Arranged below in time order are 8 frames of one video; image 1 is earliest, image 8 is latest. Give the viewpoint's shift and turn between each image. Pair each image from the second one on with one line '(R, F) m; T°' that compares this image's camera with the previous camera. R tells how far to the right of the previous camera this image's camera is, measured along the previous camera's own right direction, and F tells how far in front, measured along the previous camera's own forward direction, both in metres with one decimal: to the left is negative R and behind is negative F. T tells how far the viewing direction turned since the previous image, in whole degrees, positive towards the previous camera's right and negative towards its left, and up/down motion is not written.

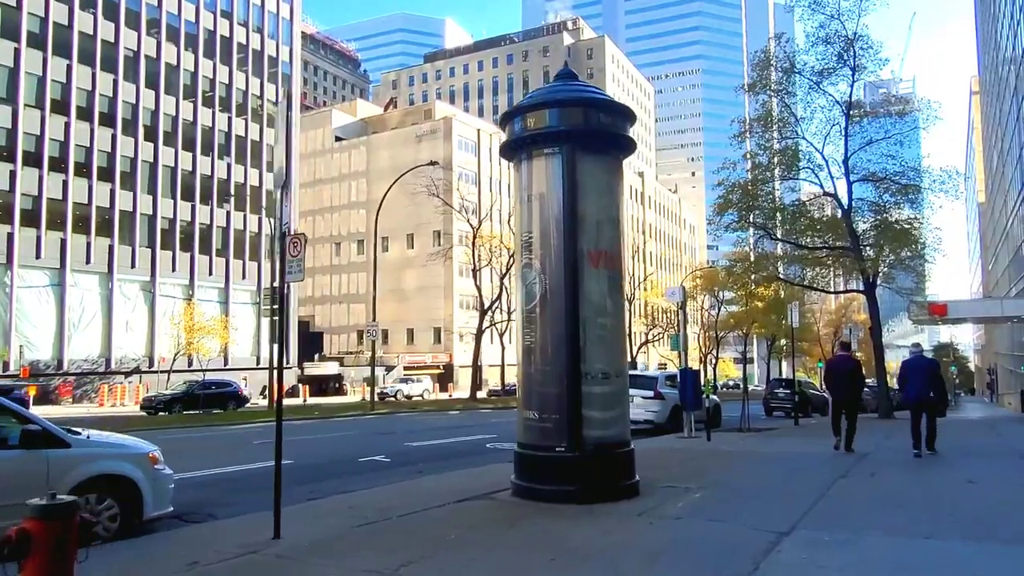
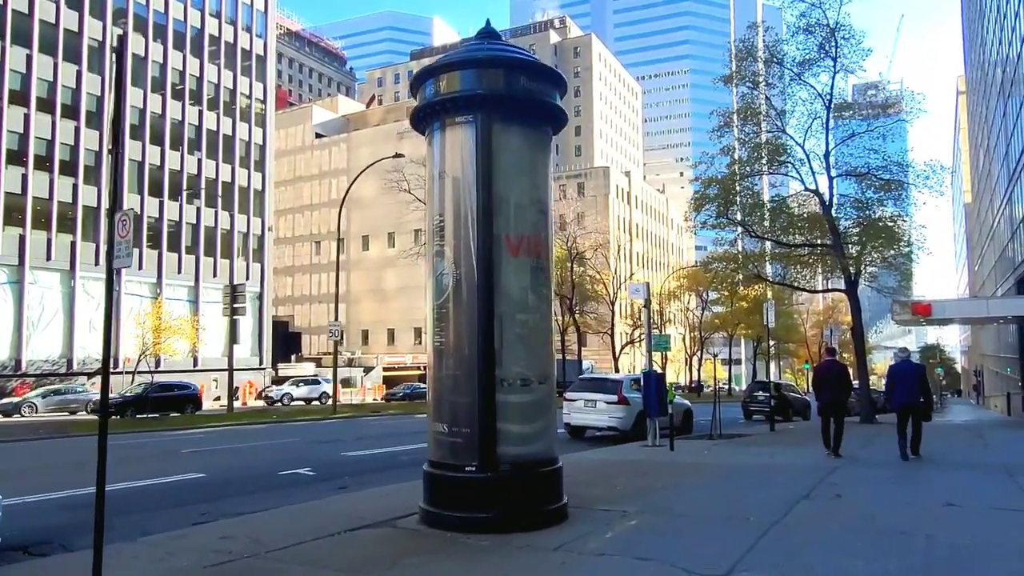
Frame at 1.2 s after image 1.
(+0.8, +1.1) m; +1°
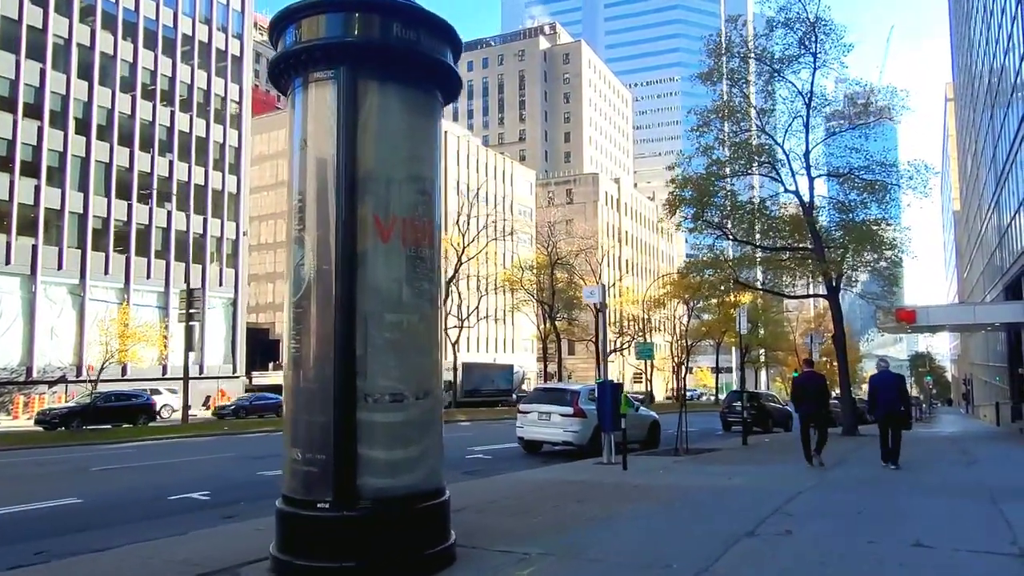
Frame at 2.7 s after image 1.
(+0.9, +1.2) m; +1°
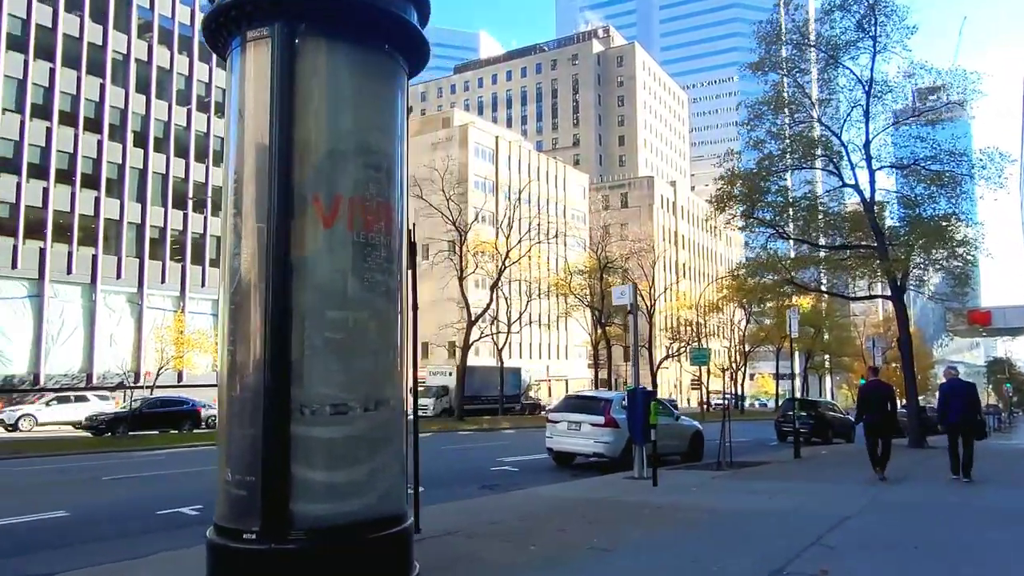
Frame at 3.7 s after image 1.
(+0.6, +0.9) m; -5°
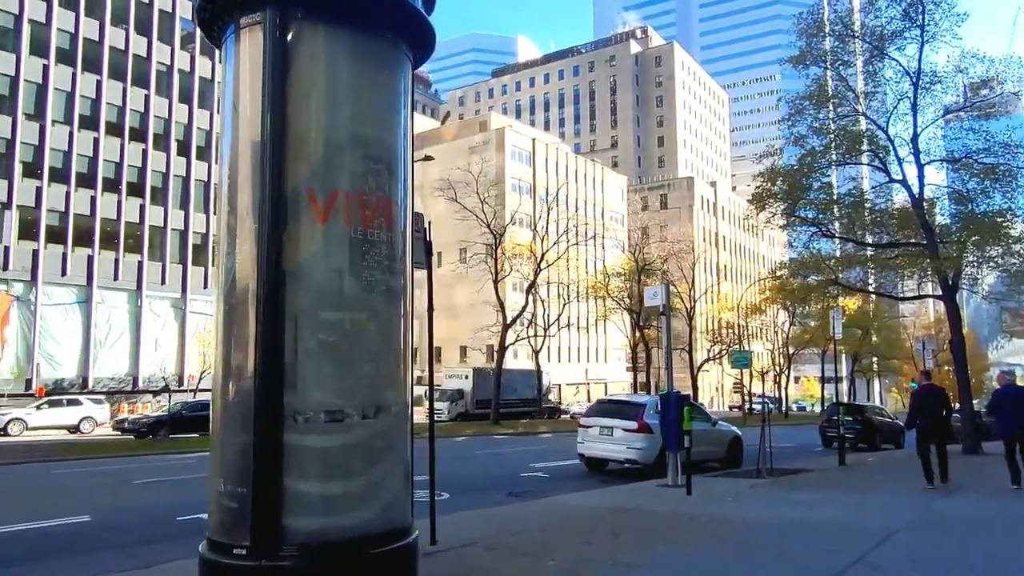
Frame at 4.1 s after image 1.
(+0.2, +0.3) m; -3°
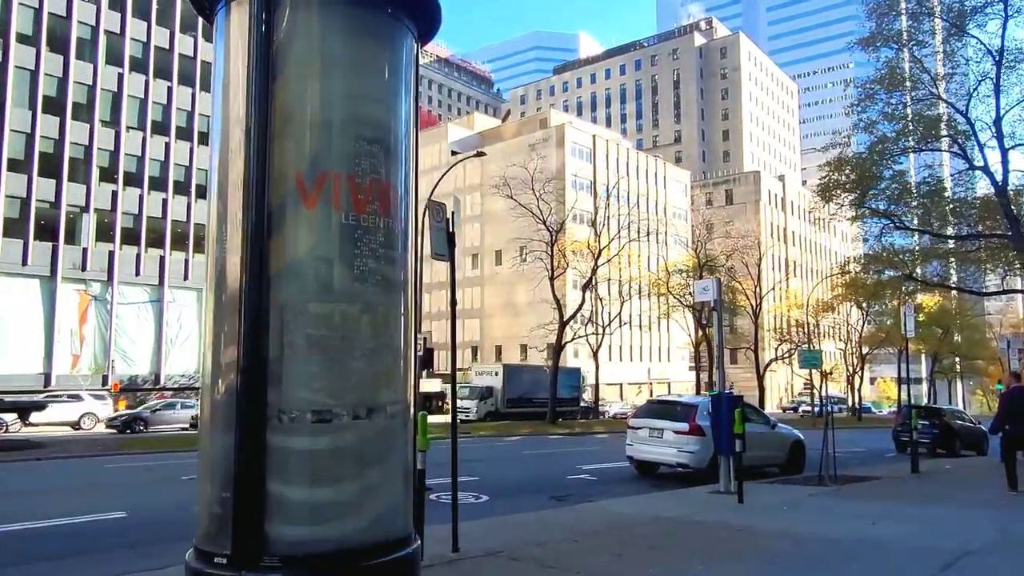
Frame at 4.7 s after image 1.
(+0.3, +0.4) m; -5°
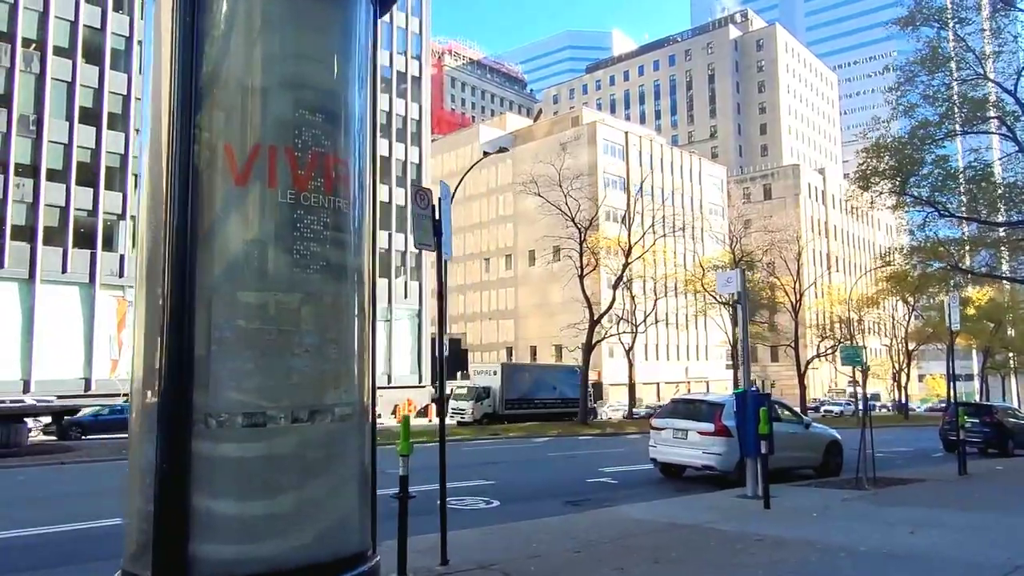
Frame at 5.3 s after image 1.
(+0.4, +0.5) m; -3°
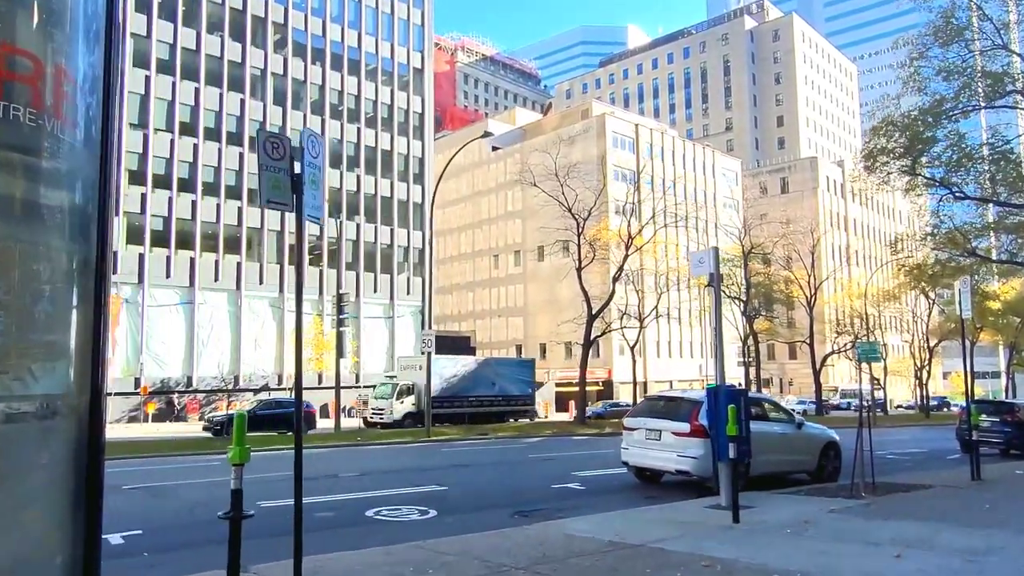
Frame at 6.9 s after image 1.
(+1.0, +1.2) m; -2°
